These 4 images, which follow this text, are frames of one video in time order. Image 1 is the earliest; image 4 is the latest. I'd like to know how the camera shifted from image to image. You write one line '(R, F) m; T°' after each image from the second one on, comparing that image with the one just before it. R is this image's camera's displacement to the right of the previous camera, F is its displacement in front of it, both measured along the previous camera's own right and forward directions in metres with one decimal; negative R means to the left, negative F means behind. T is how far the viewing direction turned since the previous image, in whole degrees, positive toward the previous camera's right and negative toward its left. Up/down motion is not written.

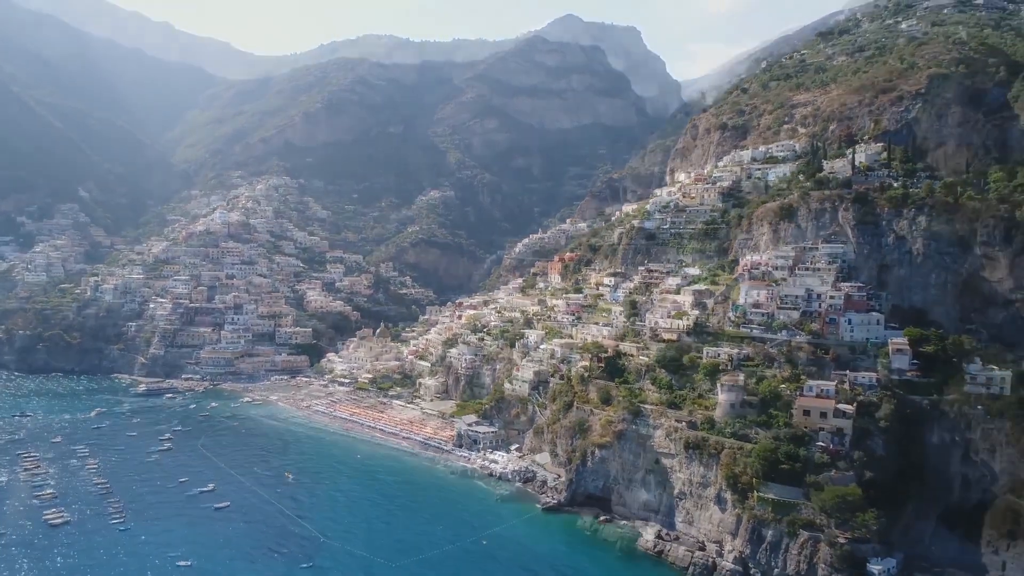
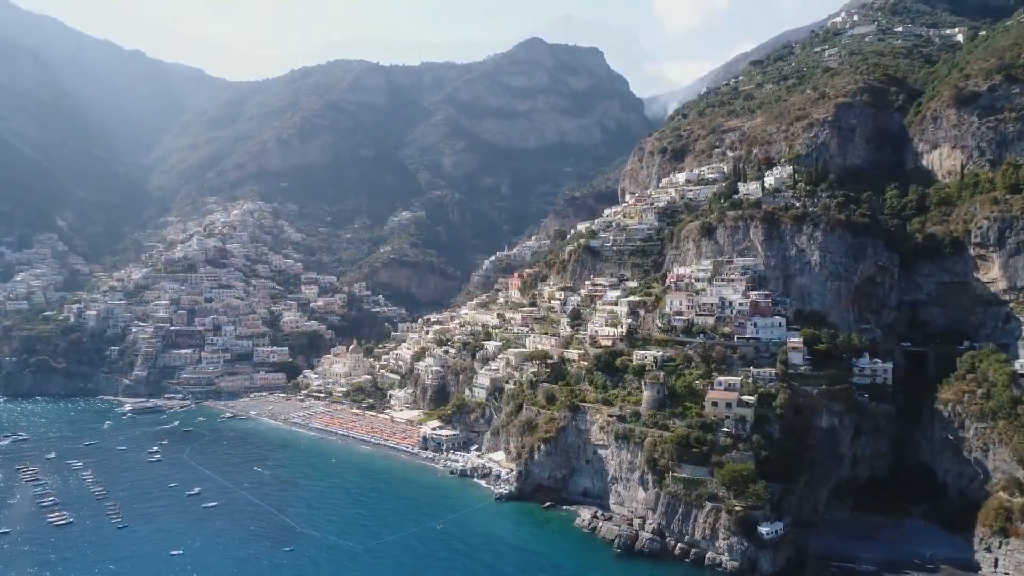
(+1.8, -6.5) m; +2°
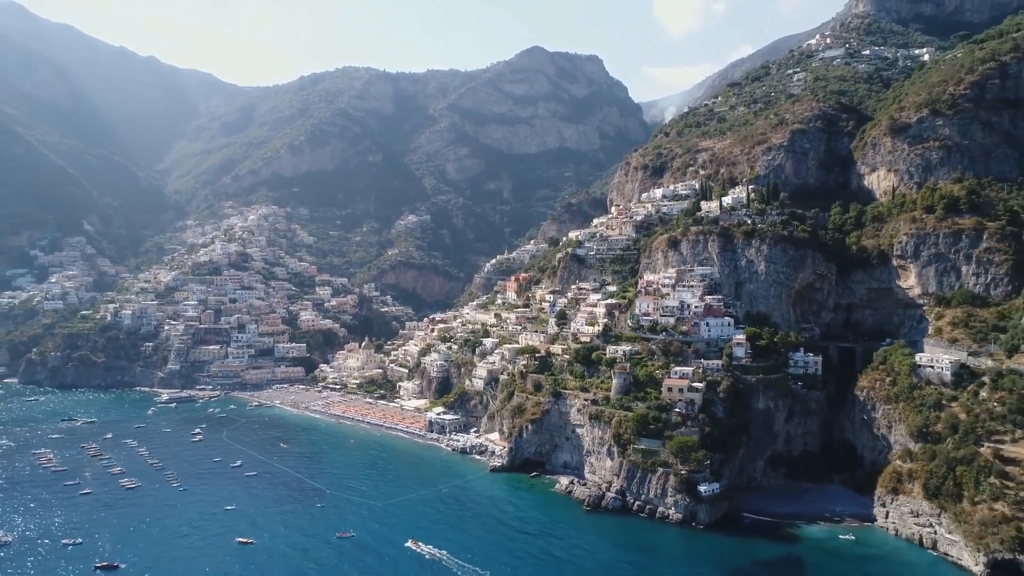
(+1.0, -10.0) m; 0°
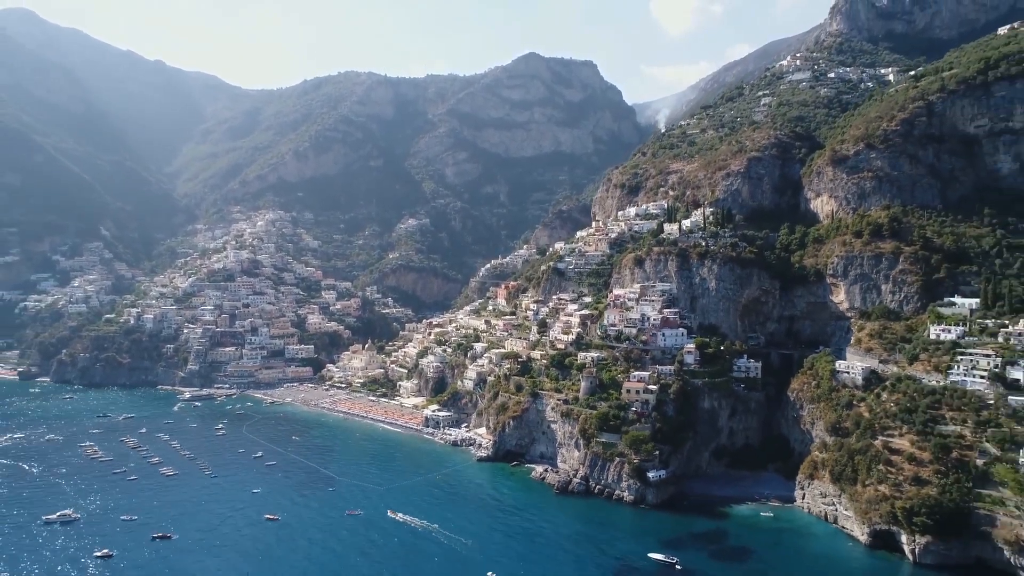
(+1.6, -9.9) m; 0°
